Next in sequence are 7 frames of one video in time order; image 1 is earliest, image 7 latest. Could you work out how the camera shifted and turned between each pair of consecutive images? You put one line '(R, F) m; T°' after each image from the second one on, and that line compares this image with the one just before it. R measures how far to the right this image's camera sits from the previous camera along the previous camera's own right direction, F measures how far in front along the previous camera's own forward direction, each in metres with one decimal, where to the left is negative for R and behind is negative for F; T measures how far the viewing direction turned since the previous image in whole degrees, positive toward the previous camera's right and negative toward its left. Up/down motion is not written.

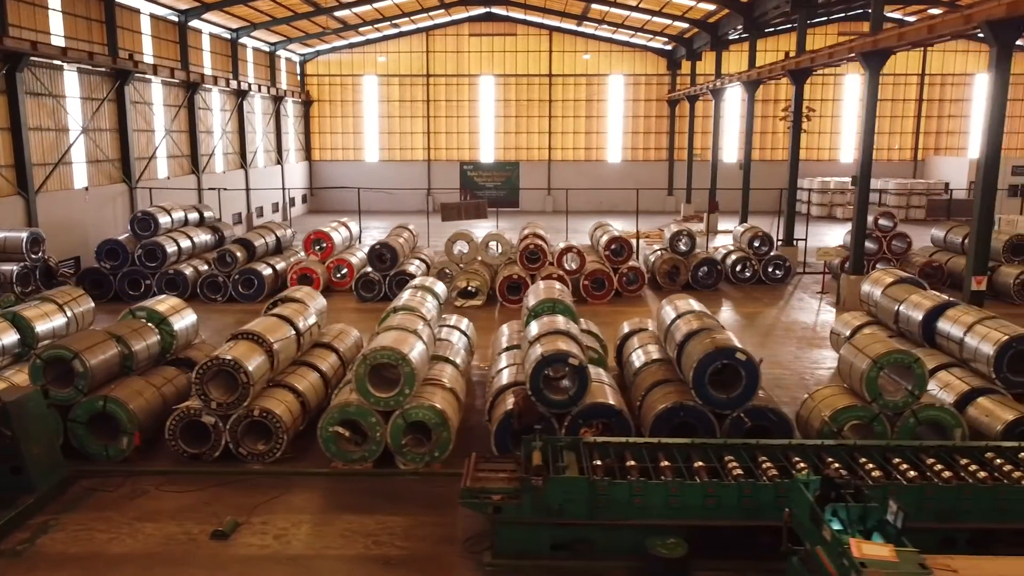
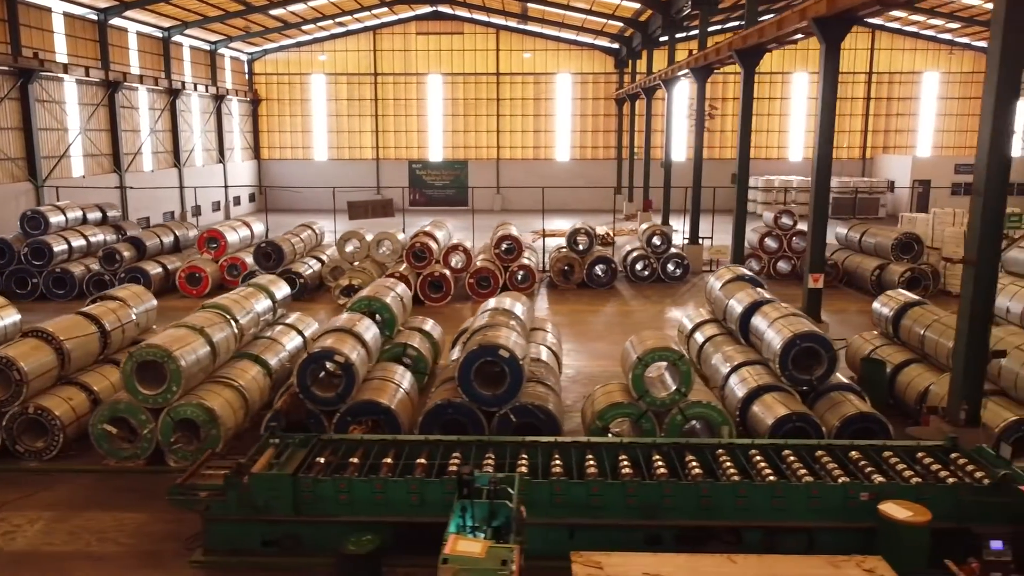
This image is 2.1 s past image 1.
(+2.5, 0.0) m; 0°
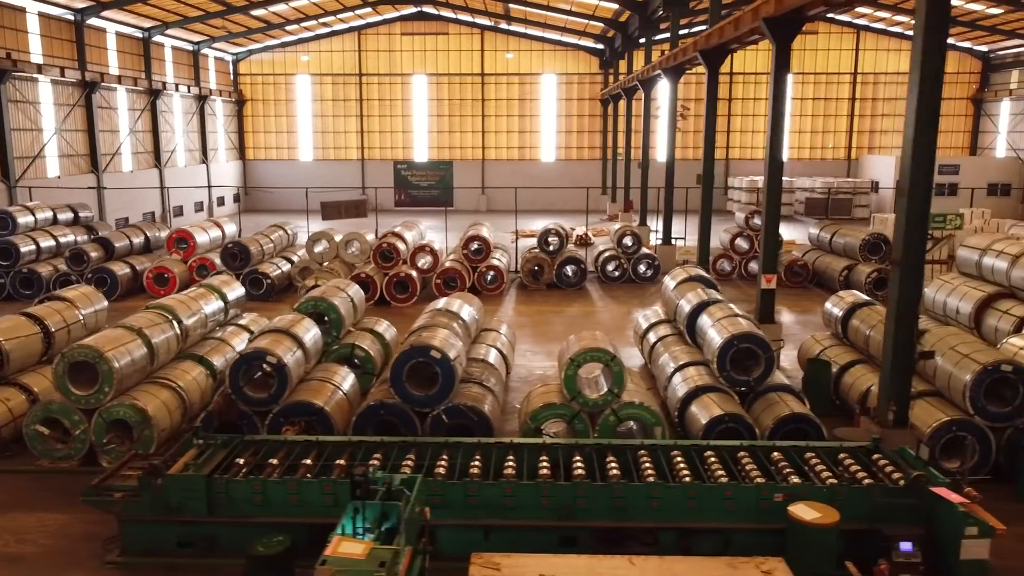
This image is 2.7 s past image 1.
(+0.7, 0.0) m; 0°
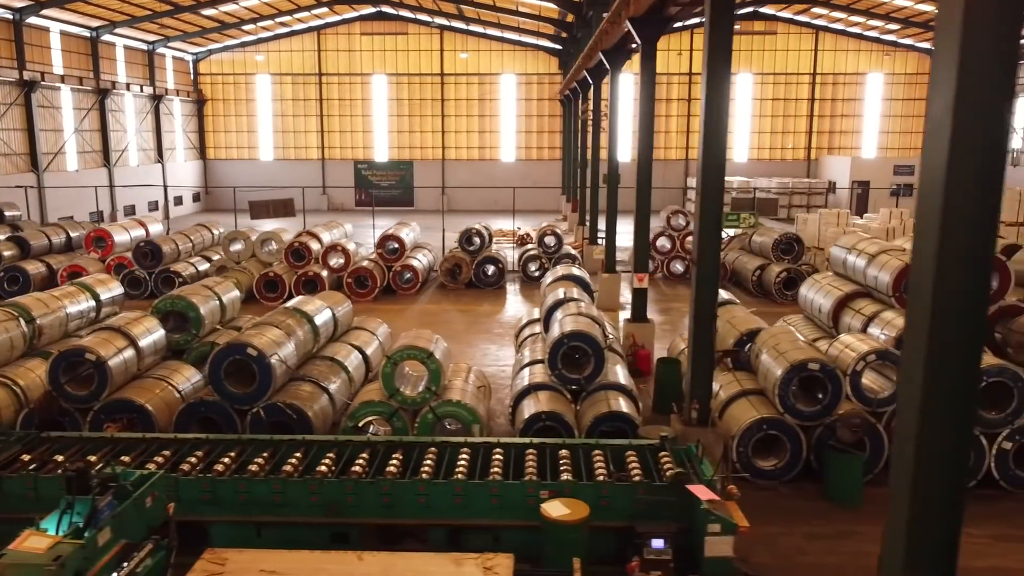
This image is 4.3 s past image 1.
(+1.9, 0.0) m; 0°
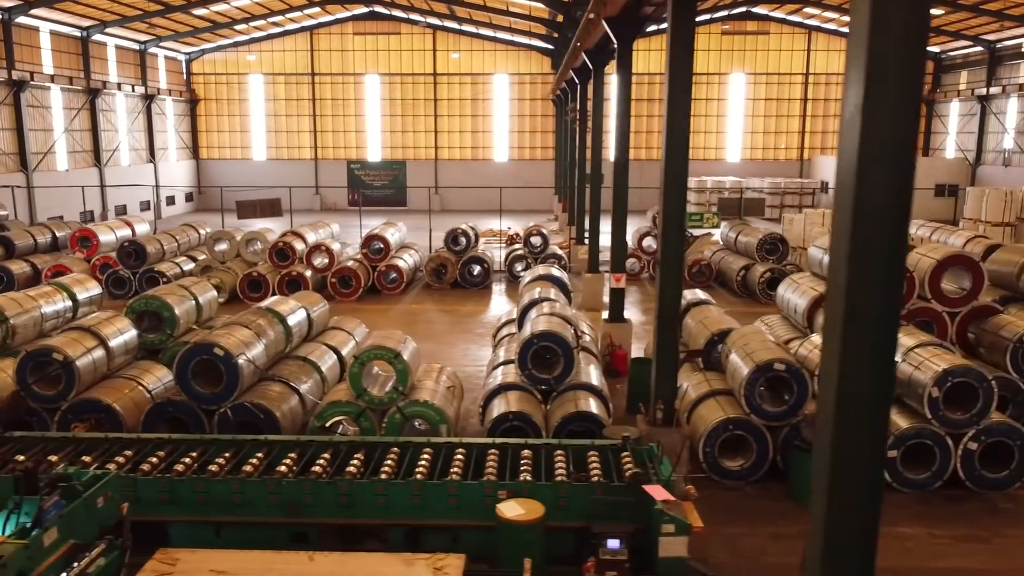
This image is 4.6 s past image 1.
(+0.3, 0.0) m; 0°
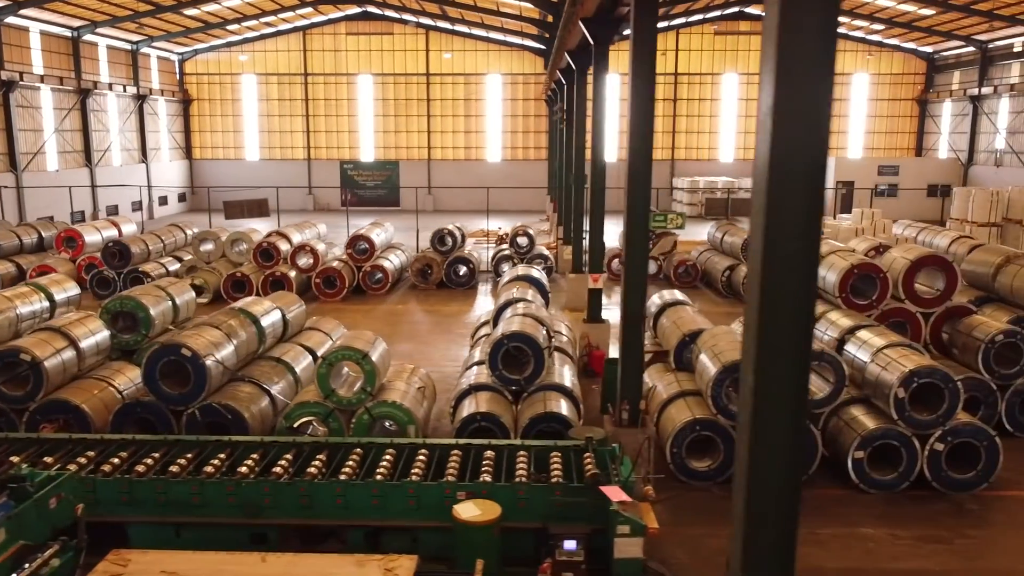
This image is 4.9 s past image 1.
(+0.3, 0.0) m; 0°
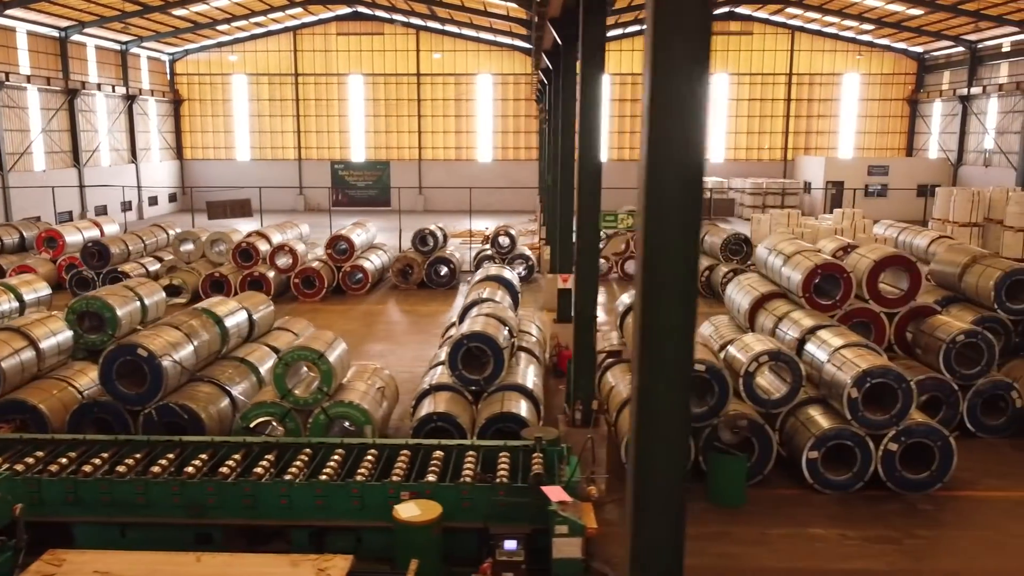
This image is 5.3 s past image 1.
(+0.5, 0.0) m; 0°
